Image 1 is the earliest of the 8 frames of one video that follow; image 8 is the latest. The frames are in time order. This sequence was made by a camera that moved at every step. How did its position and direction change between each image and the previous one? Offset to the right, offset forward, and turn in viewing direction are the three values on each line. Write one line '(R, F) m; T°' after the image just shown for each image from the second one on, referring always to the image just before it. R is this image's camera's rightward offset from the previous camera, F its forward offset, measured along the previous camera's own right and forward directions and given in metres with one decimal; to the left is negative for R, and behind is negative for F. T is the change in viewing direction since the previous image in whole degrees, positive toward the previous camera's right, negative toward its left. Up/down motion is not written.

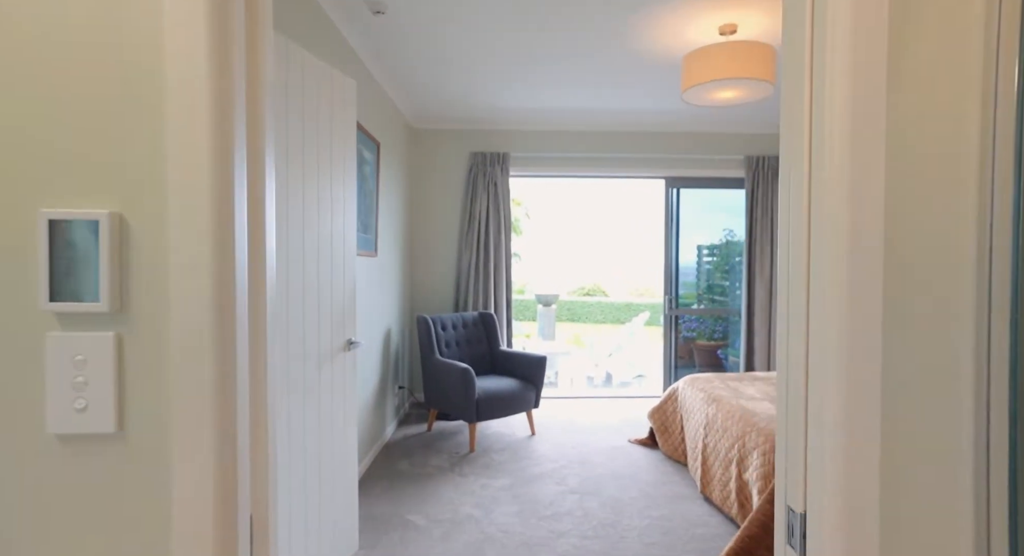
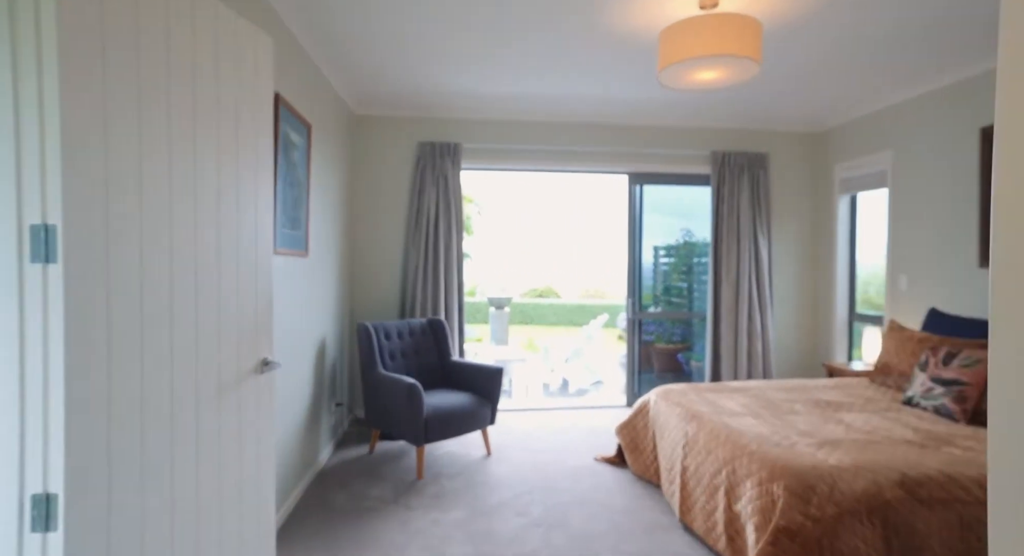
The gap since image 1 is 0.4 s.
(0.0, +0.4) m; +5°
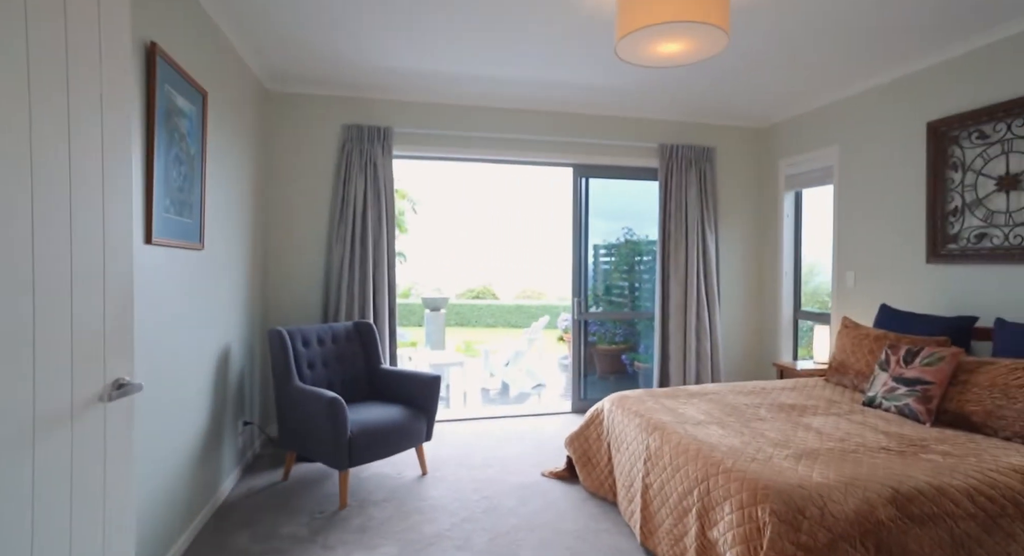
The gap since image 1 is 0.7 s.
(0.0, +0.4) m; +7°
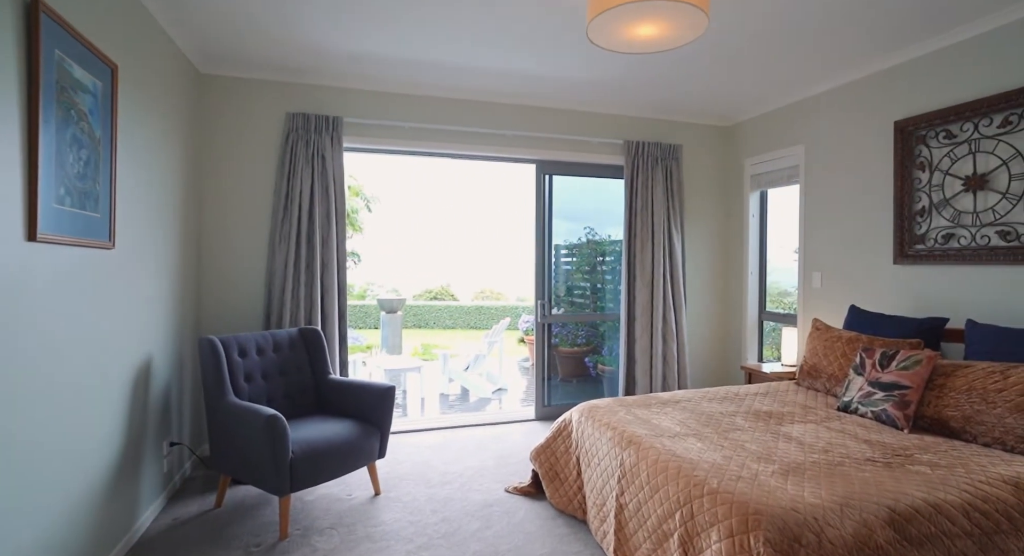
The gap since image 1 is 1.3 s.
(0.0, +0.2) m; +4°
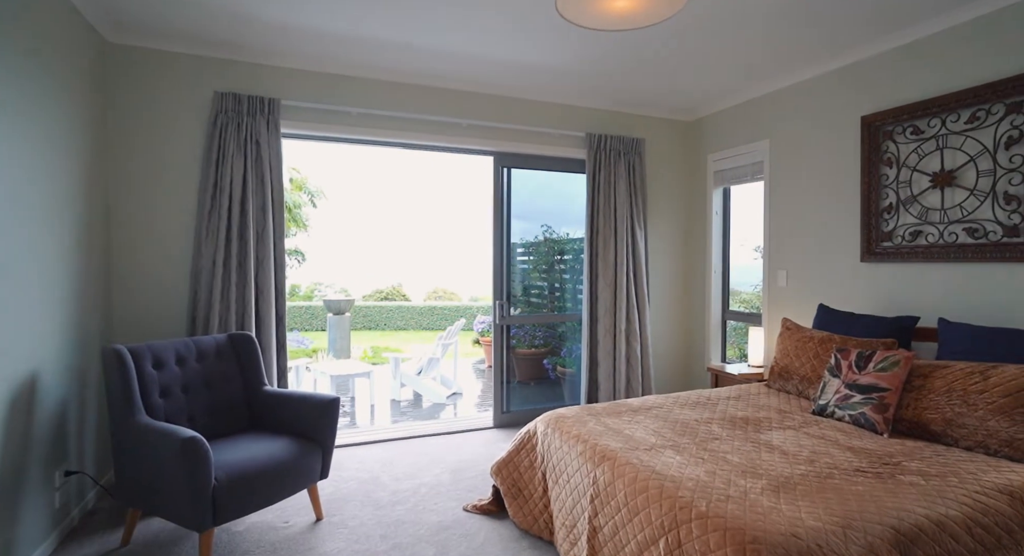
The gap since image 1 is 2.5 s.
(0.0, +0.2) m; +5°
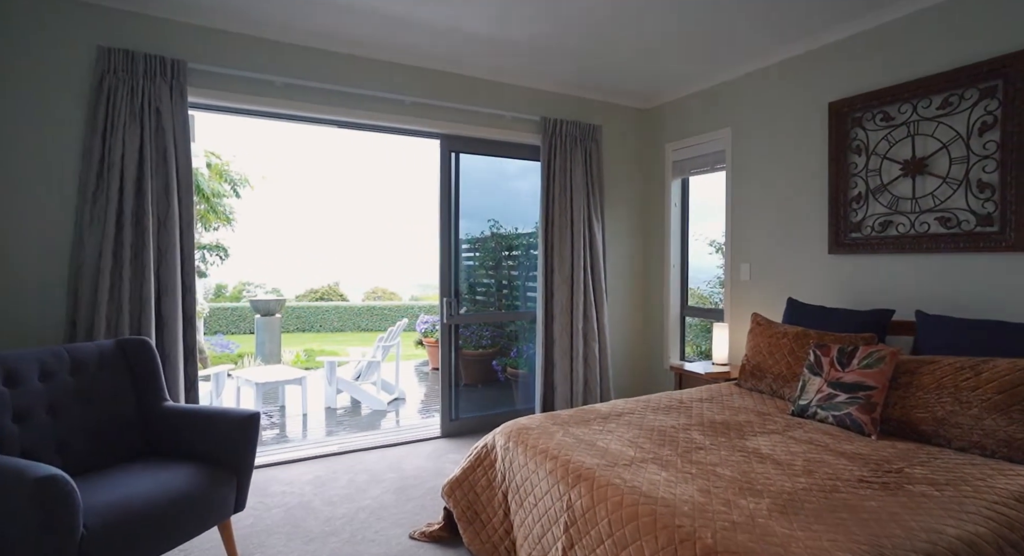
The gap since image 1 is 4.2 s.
(-0.1, +0.3) m; +6°
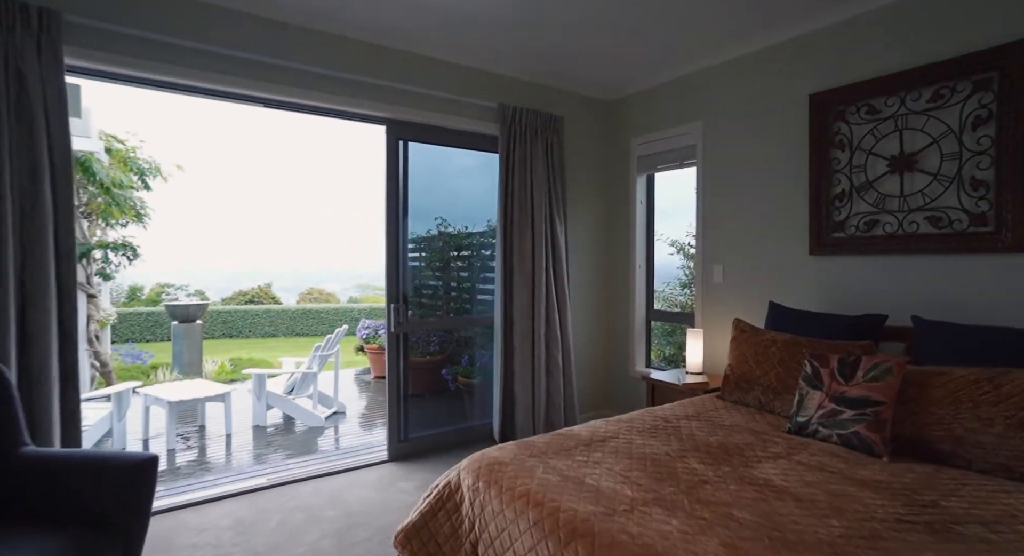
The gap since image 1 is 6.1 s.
(-0.1, +0.4) m; +6°
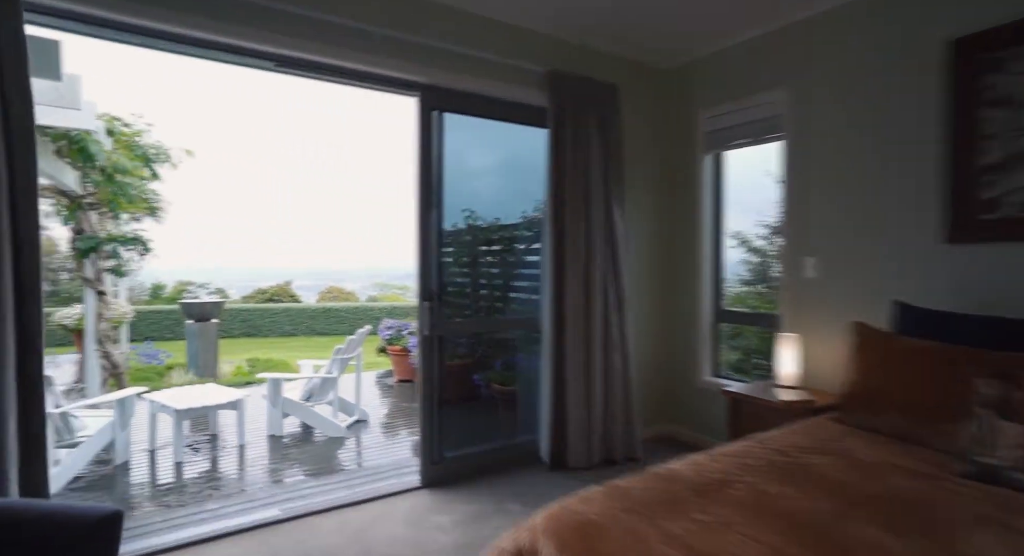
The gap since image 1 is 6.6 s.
(-0.2, +0.5) m; -2°
